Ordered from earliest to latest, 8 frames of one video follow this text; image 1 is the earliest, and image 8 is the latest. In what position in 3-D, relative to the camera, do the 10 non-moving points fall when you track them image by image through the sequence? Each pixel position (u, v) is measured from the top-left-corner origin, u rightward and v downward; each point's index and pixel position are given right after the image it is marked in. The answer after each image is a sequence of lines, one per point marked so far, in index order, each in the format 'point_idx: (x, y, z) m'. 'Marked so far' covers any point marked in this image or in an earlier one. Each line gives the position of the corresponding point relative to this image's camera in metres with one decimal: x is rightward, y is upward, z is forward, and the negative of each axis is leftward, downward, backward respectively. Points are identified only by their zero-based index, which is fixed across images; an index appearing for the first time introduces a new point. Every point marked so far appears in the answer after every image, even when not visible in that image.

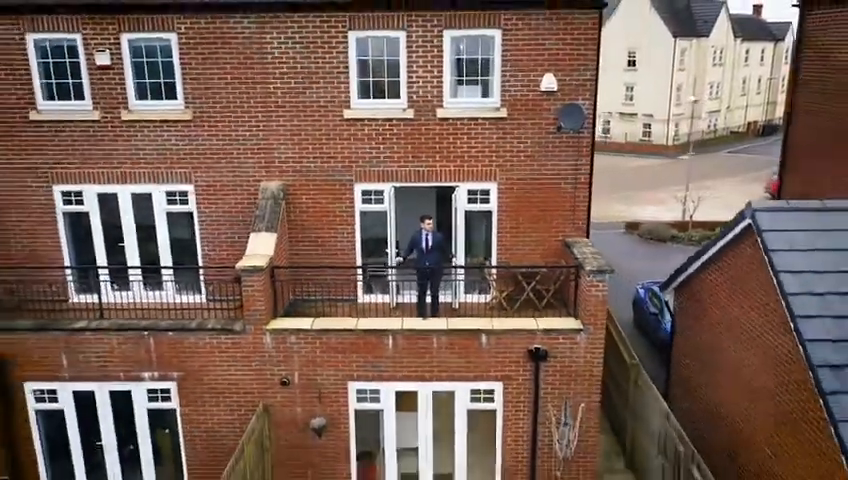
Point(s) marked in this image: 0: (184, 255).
0: (-2.9, -0.2, +9.9) m
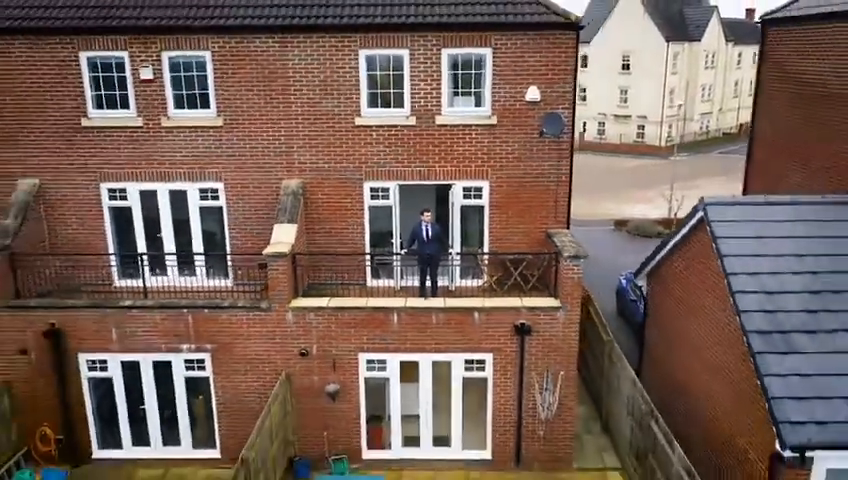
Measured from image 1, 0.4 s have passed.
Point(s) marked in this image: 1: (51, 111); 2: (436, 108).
0: (-2.9, 0.0, +11.3) m
1: (-4.9, +1.7, +10.6) m
2: (+0.2, +1.7, +10.6) m
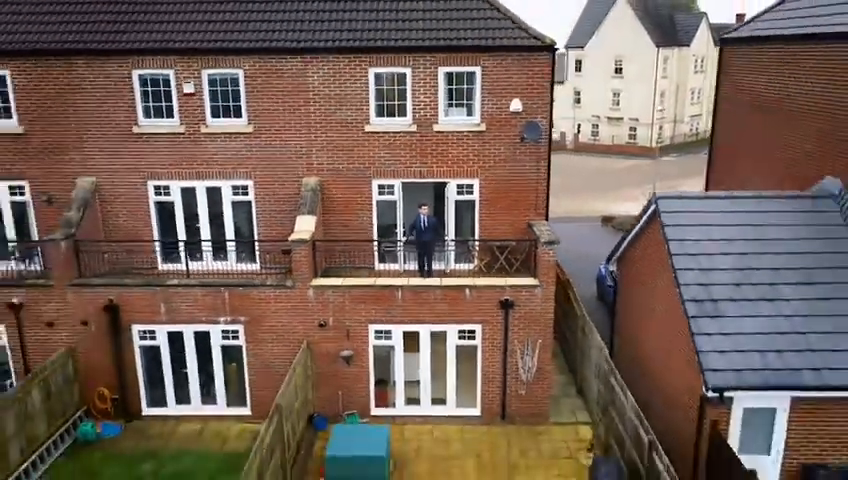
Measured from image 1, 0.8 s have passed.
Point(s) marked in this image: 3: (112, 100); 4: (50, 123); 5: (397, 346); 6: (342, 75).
0: (-2.9, +0.1, +13.2) m
1: (-4.9, +1.9, +12.5) m
2: (+0.1, +1.9, +12.4) m
3: (-4.8, +2.1, +12.4) m
4: (-5.8, +1.8, +12.5) m
5: (-0.4, -1.6, +12.2) m
6: (-1.2, +2.5, +12.2) m
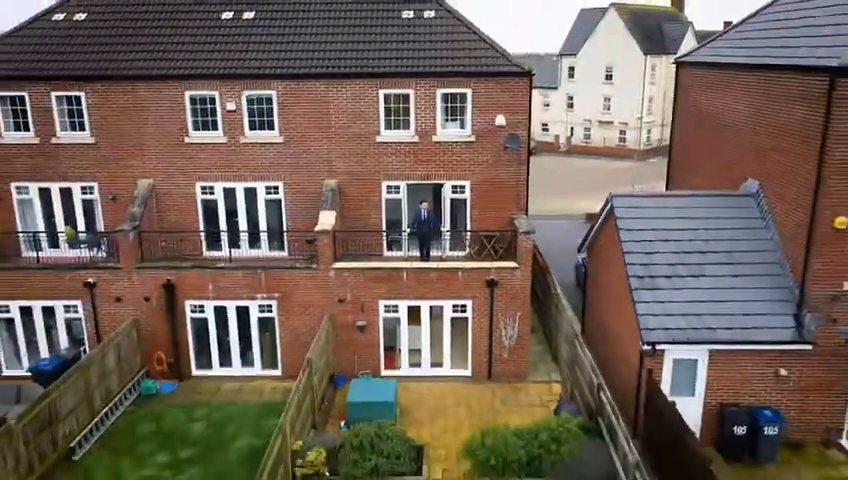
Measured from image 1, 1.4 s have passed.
0: (-2.9, +0.3, +15.8) m
1: (-4.9, +2.0, +15.1) m
2: (+0.2, +2.0, +15.1) m
3: (-4.7, +2.3, +15.1) m
4: (-5.7, +2.0, +15.2) m
5: (-0.4, -1.4, +14.8) m
6: (-1.2, +2.7, +14.9) m
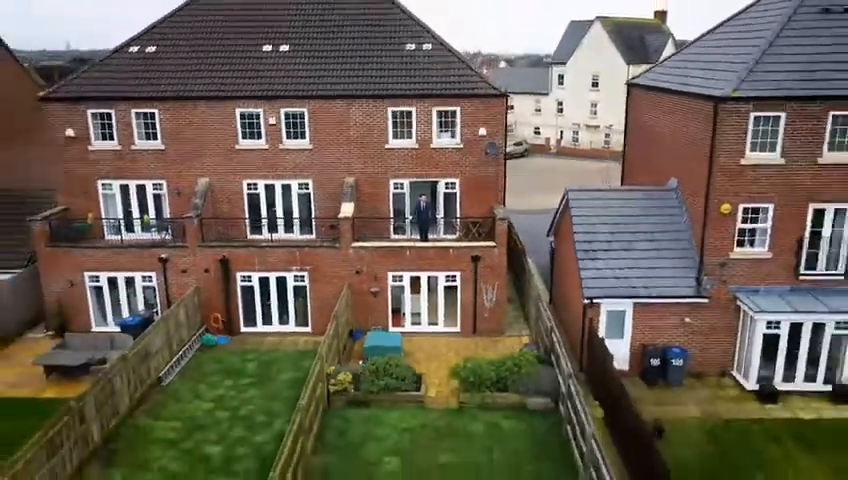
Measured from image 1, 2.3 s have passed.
0: (-2.9, +0.6, +20.0) m
1: (-4.9, +2.4, +19.3) m
2: (+0.1, +2.4, +19.2) m
3: (-4.8, +2.7, +19.2) m
4: (-5.8, +2.3, +19.3) m
5: (-0.4, -1.1, +18.9) m
6: (-1.2, +3.0, +19.0) m
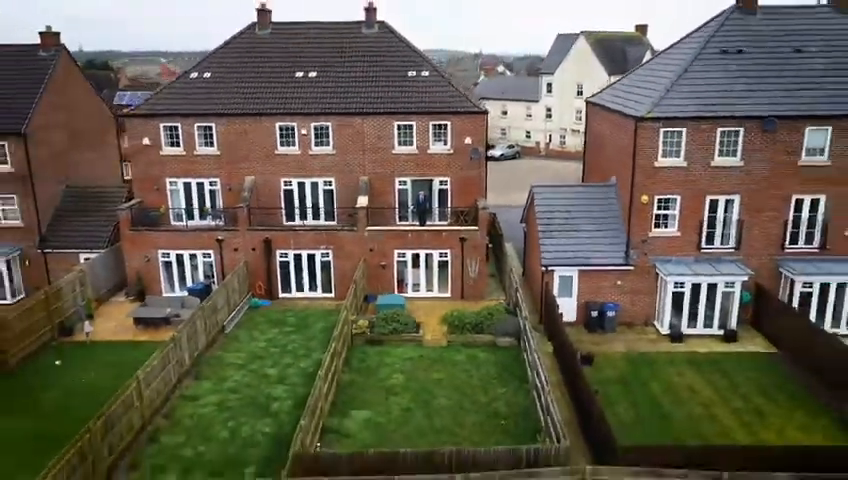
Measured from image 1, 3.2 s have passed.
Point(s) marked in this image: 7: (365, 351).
0: (-3.0, +1.1, +25.3) m
1: (-4.9, +2.8, +24.6) m
2: (+0.1, +2.8, +24.6) m
3: (-4.8, +3.1, +24.6) m
4: (-5.8, +2.8, +24.7) m
5: (-0.5, -0.6, +24.3) m
6: (-1.3, +3.4, +24.4) m
7: (-1.4, -2.7, +19.7) m
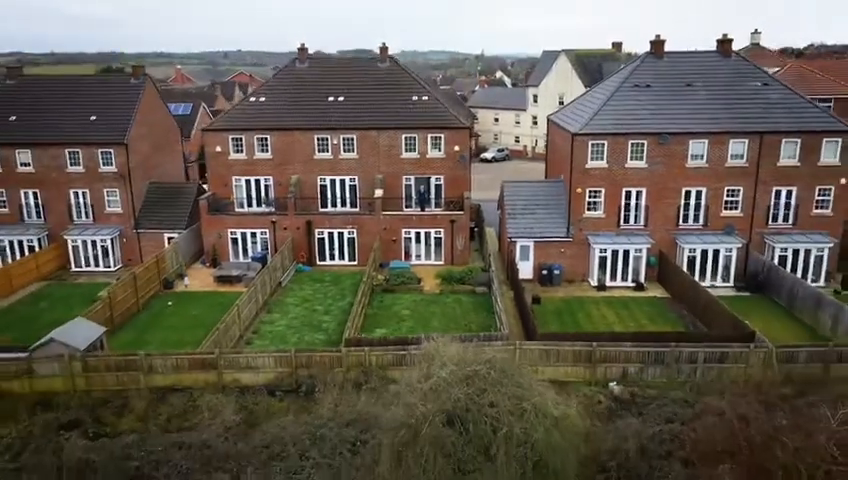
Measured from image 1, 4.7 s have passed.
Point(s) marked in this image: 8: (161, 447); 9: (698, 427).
0: (-3.0, +1.8, +33.9) m
1: (-4.9, +3.5, +33.2) m
2: (+0.1, +3.6, +33.1) m
3: (-4.8, +3.8, +33.1) m
4: (-5.8, +3.5, +33.3) m
5: (-0.5, +0.1, +32.8) m
6: (-1.3, +4.2, +33.0) m
7: (-1.4, -2.0, +28.2) m
8: (-5.5, -4.3, +17.1) m
9: (+5.7, -3.8, +16.7) m
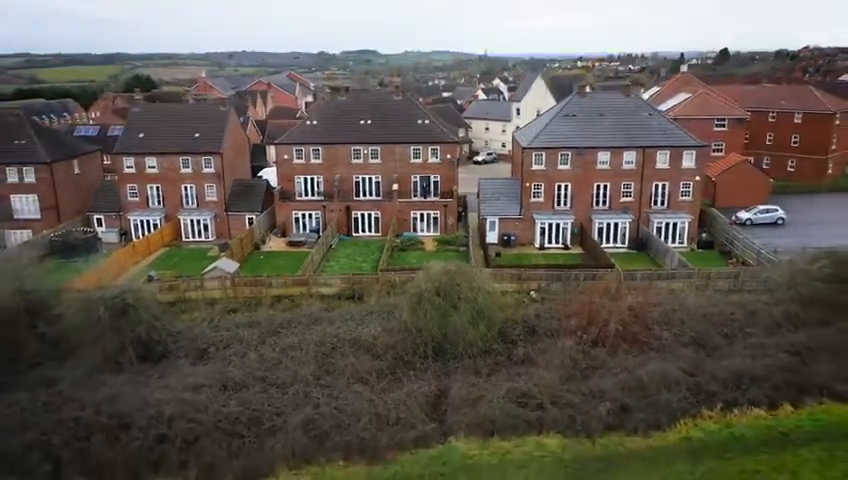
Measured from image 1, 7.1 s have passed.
0: (-2.9, +3.1, +49.2) m
1: (-4.8, +4.8, +48.6) m
2: (+0.2, +4.8, +48.5) m
3: (-4.7, +5.1, +48.5) m
4: (-5.7, +4.8, +48.6) m
5: (-0.4, +1.3, +48.2) m
6: (-1.2, +5.4, +48.3) m
7: (-1.3, -0.7, +43.6) m
8: (-5.5, -3.1, +32.5) m
9: (+5.7, -2.6, +32.1) m
